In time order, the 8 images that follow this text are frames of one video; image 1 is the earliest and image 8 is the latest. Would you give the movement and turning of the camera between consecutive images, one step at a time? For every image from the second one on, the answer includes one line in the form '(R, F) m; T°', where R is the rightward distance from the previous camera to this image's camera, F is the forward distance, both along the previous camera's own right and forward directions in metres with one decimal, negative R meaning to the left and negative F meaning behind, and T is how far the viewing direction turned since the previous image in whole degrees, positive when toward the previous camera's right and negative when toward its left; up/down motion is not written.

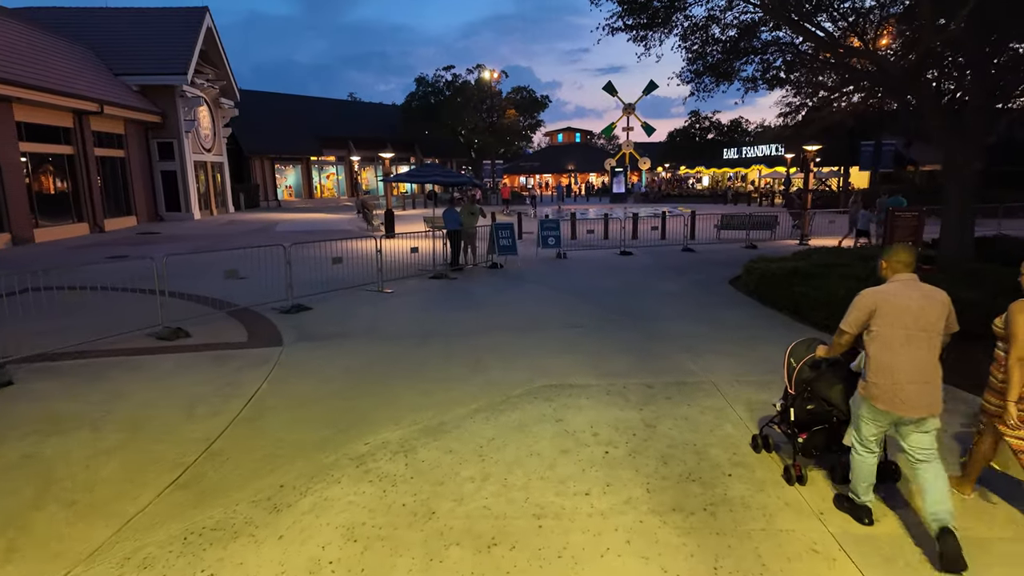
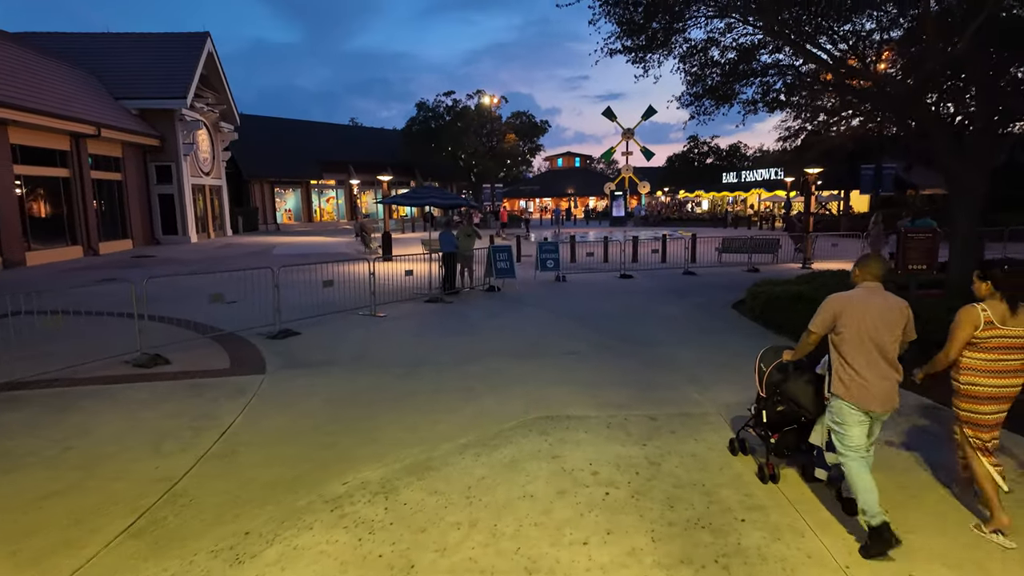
(+0.1, +0.3) m; 0°
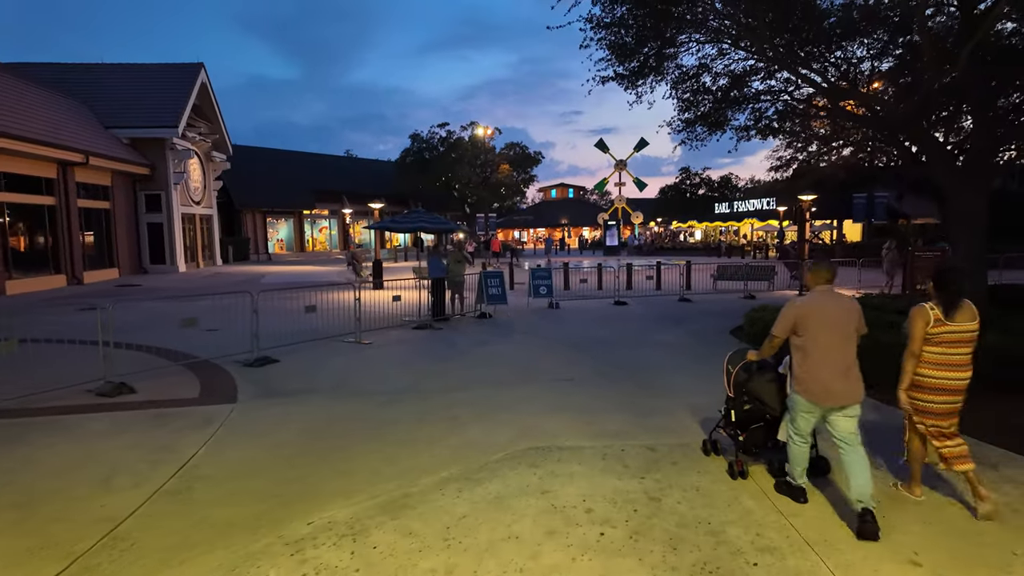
(+0.1, +0.4) m; 0°
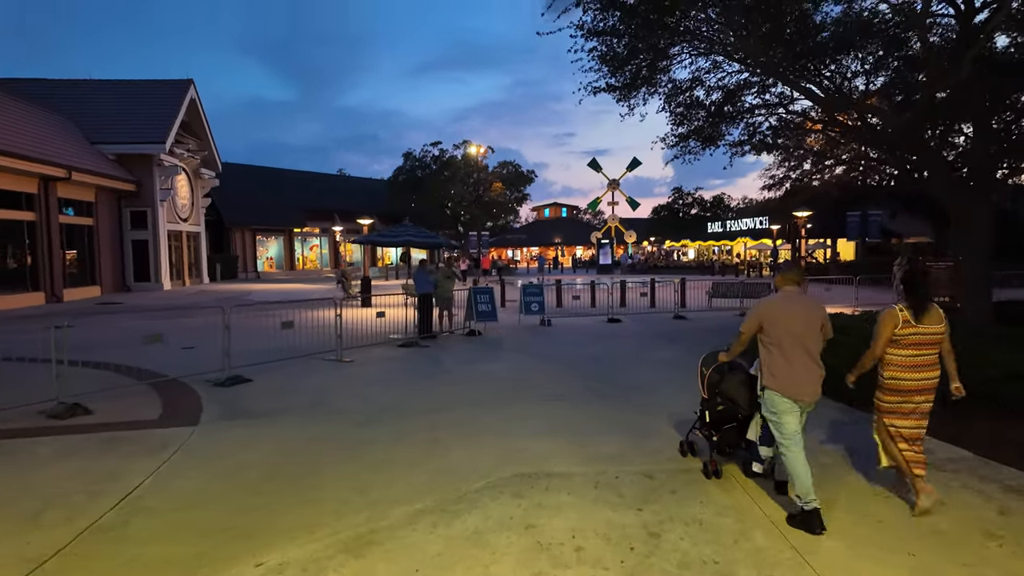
(+0.1, +0.4) m; +1°
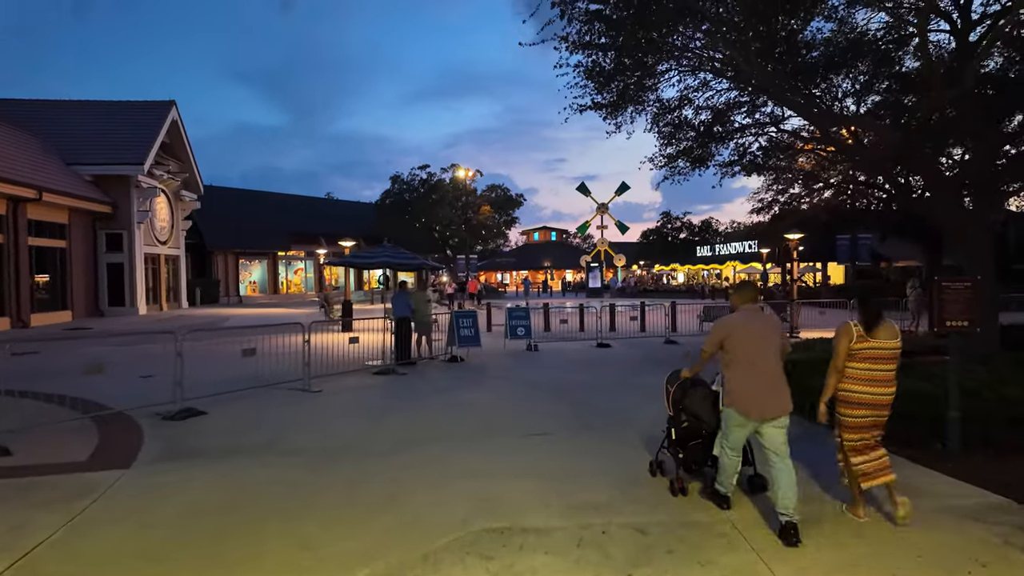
(+0.1, +0.6) m; +1°
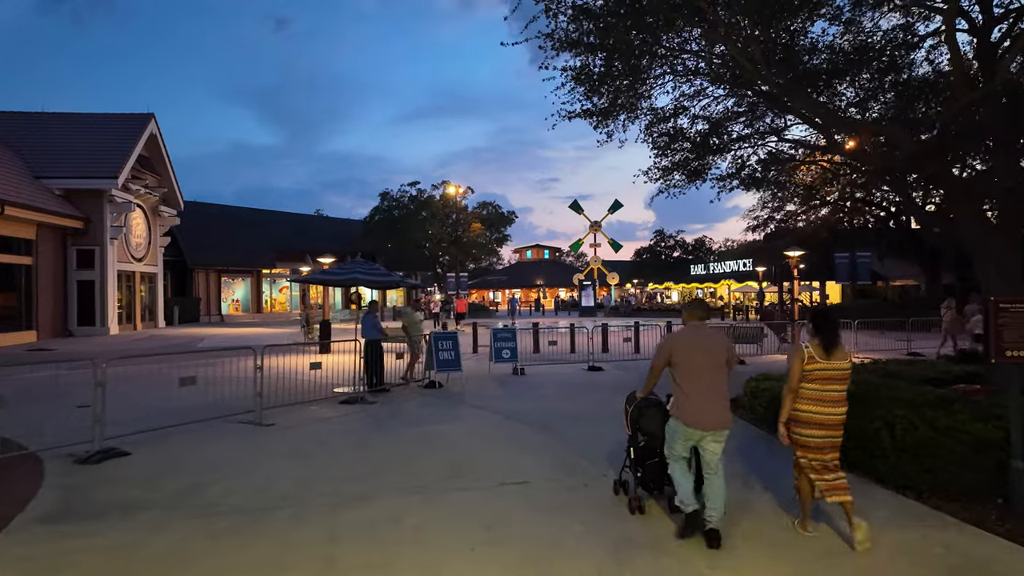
(+0.2, +1.0) m; +1°
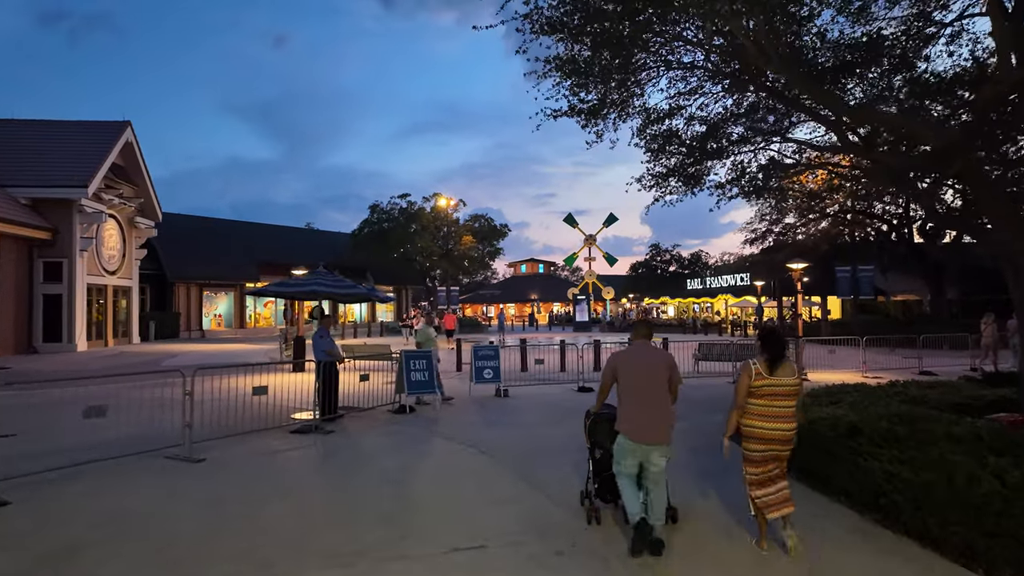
(+0.3, +1.1) m; 0°
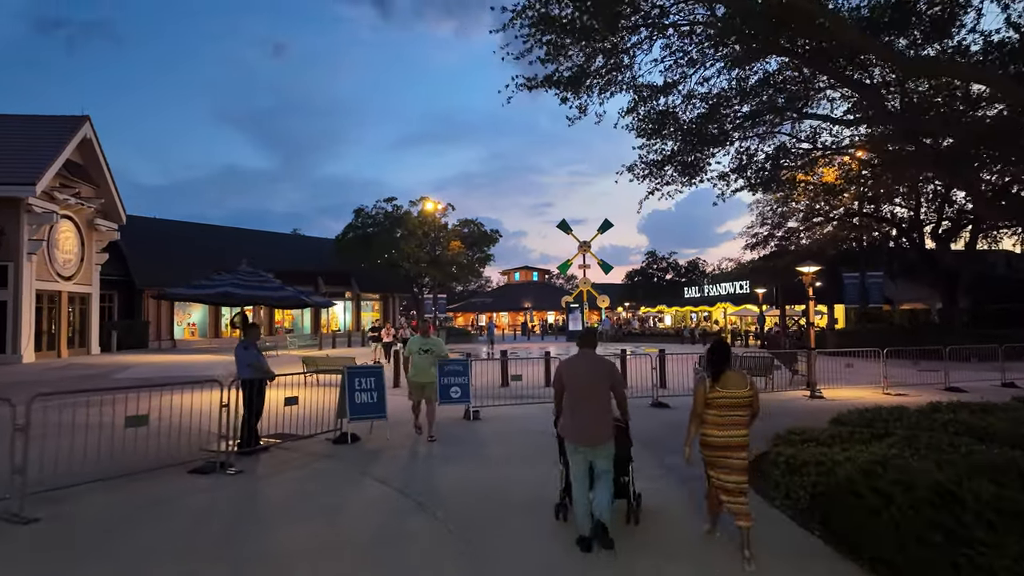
(+0.4, +1.7) m; 0°
